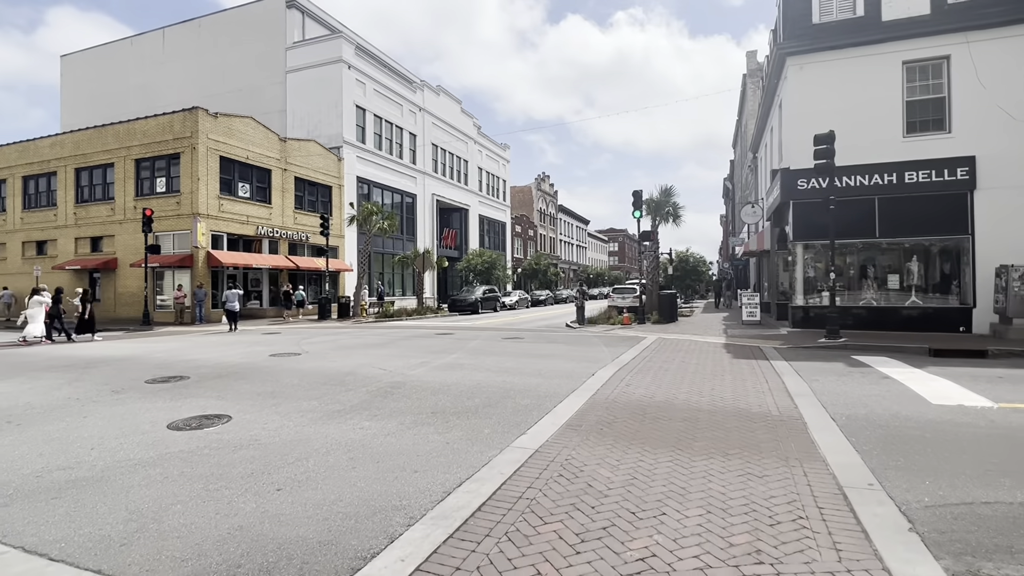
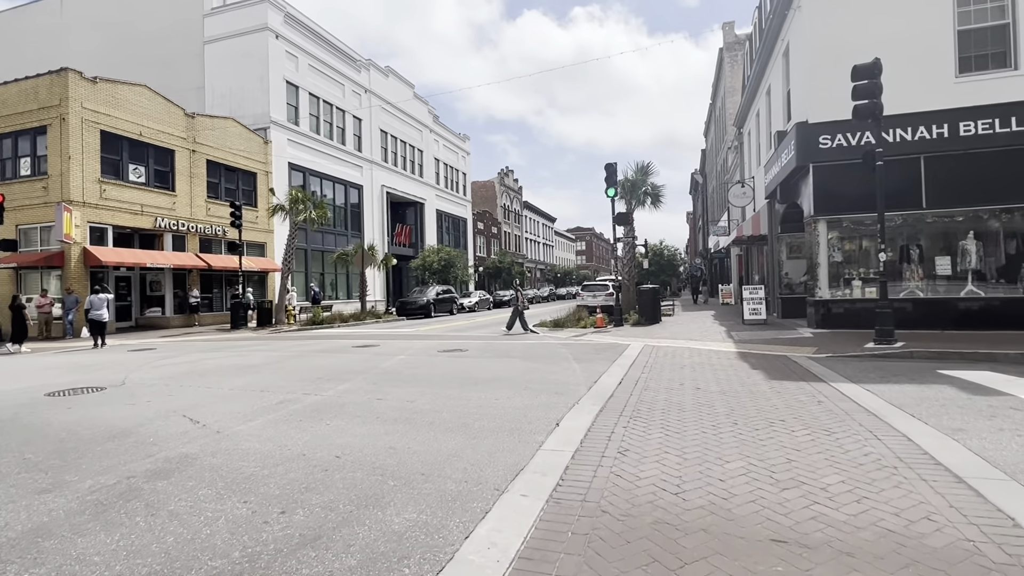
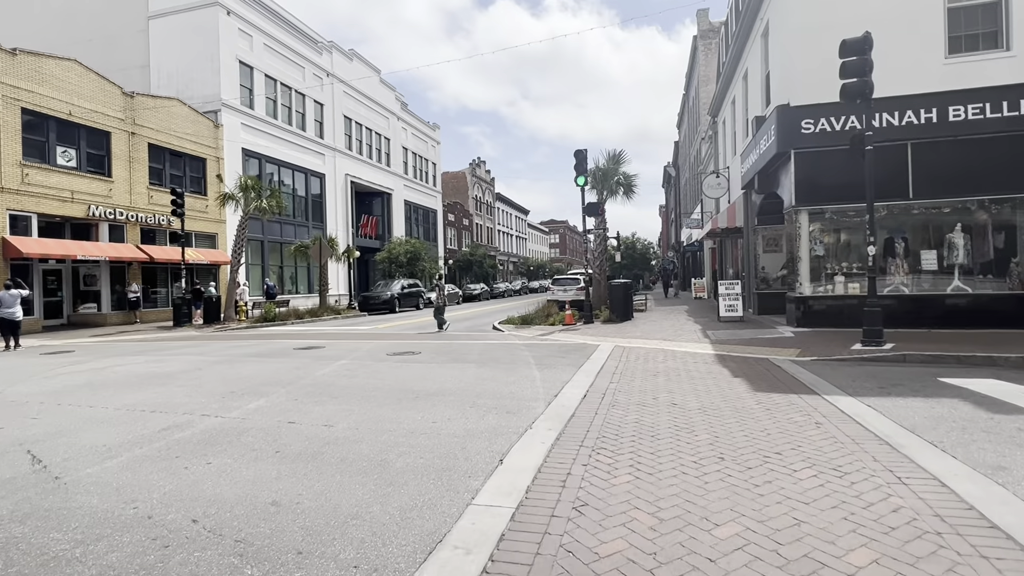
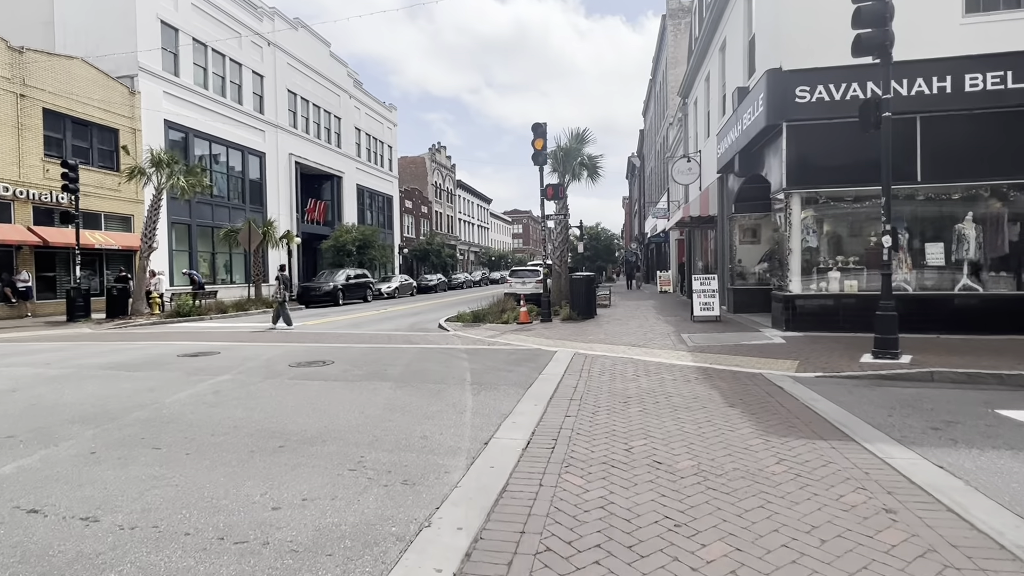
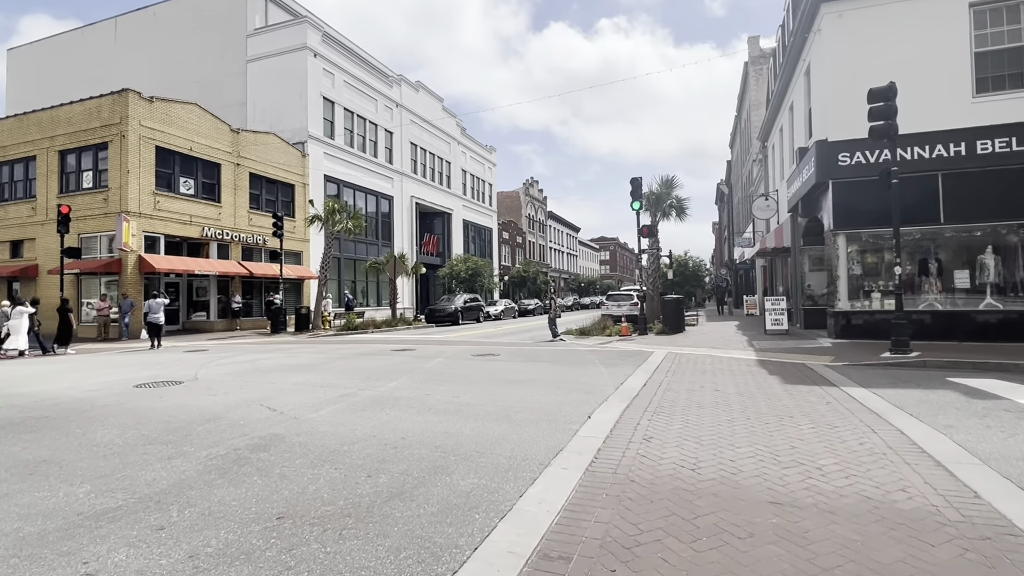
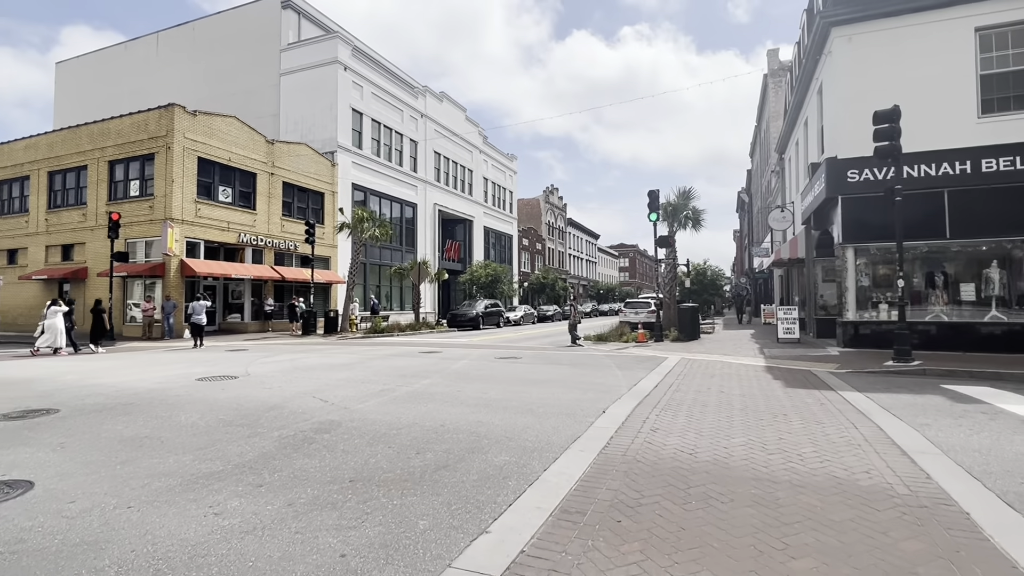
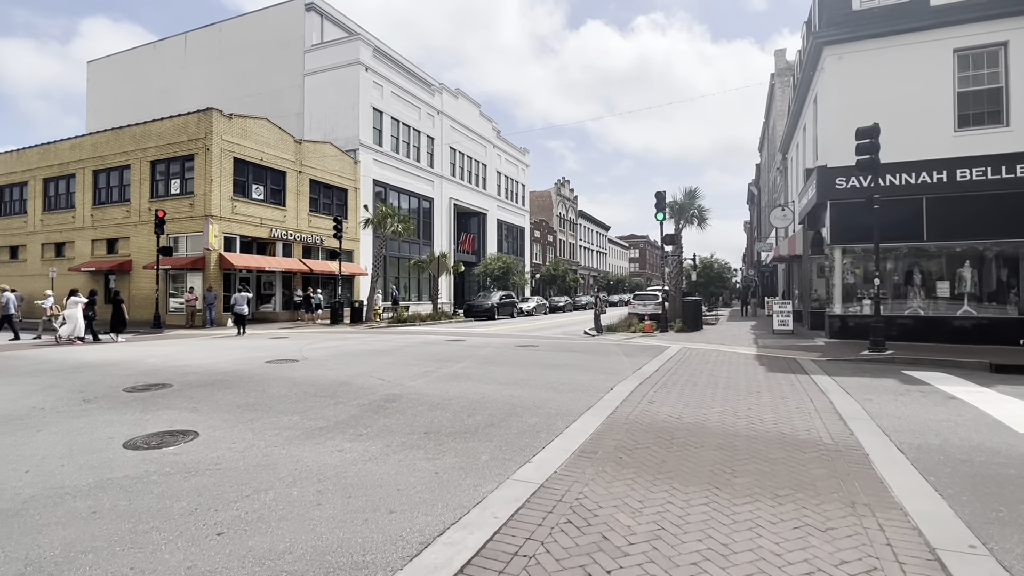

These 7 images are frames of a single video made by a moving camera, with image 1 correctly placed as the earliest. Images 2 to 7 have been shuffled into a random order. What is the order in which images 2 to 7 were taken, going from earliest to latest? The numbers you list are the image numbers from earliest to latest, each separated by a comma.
7, 6, 5, 2, 3, 4
